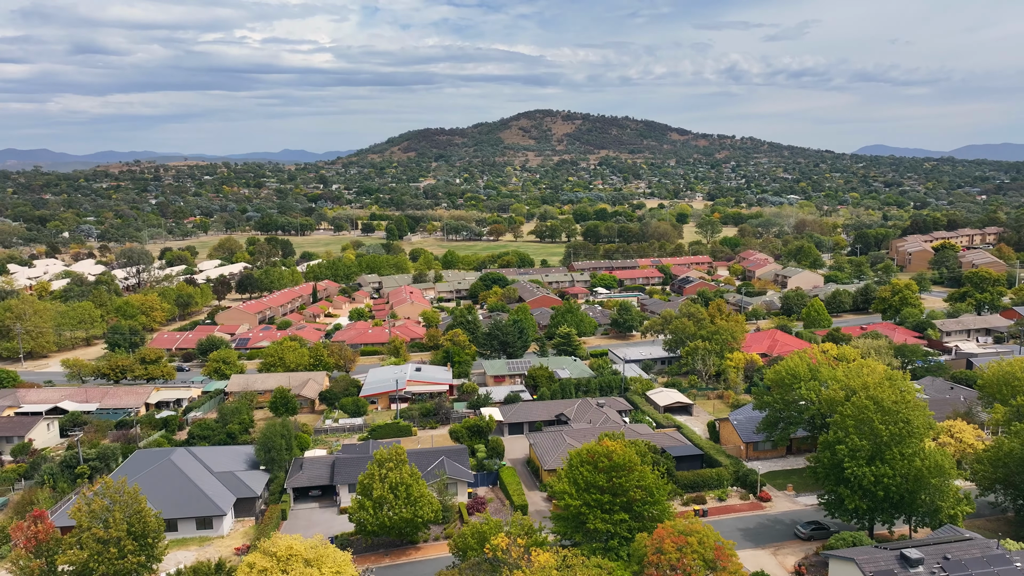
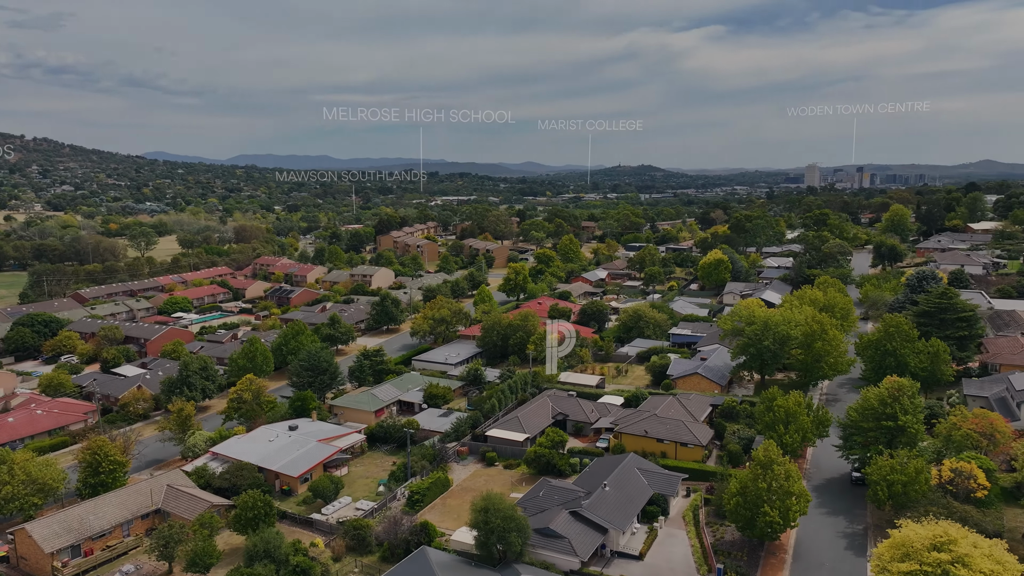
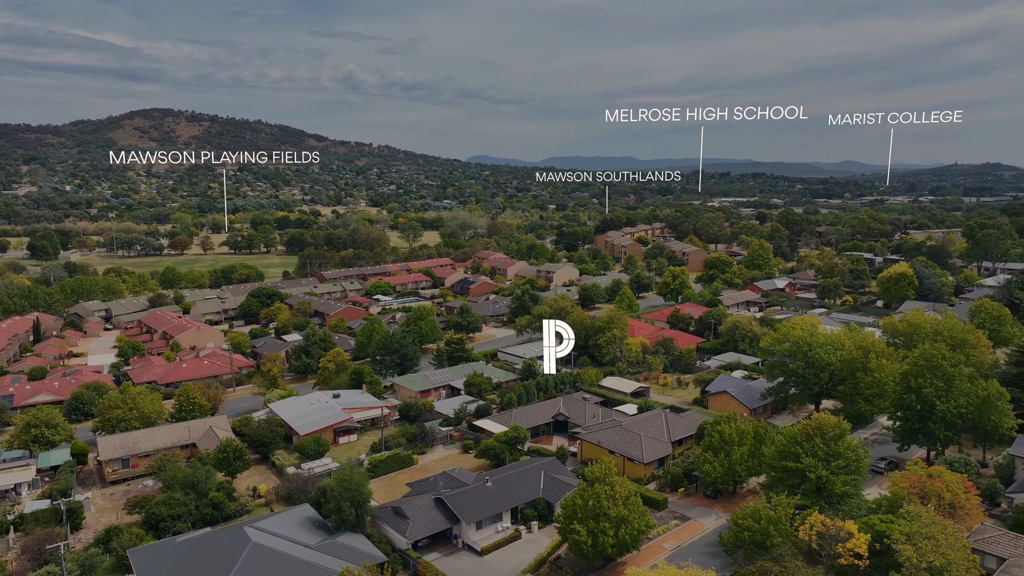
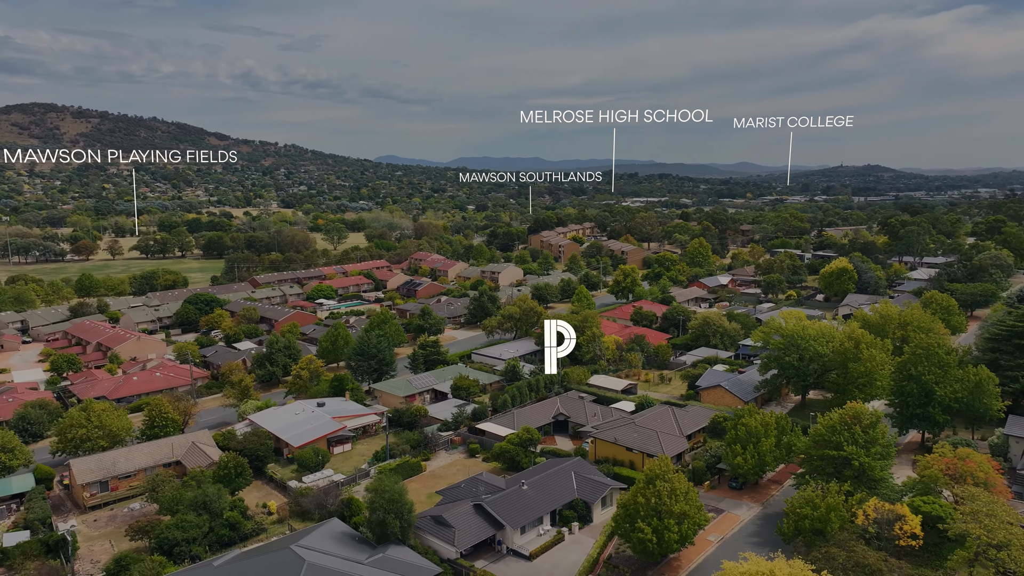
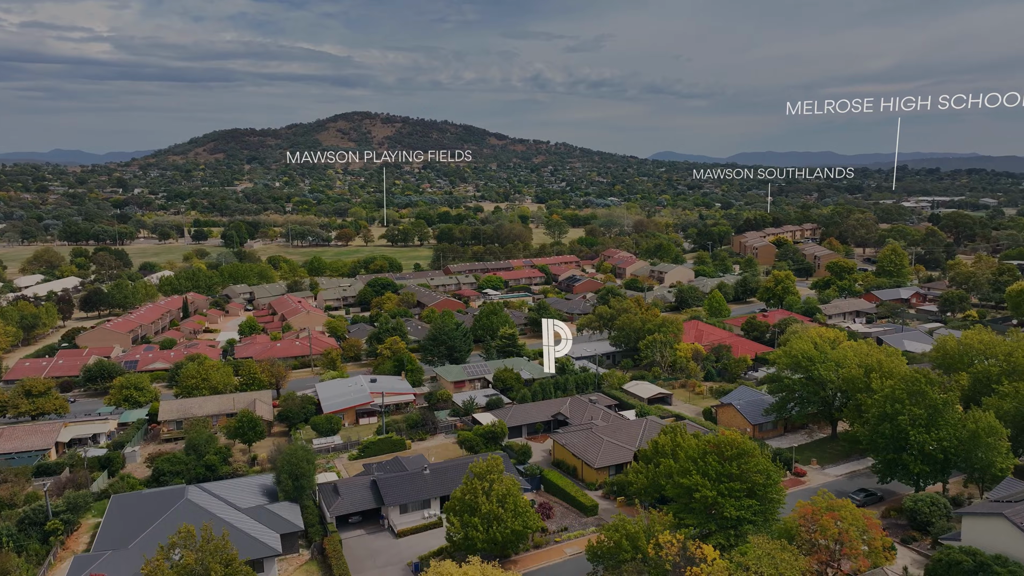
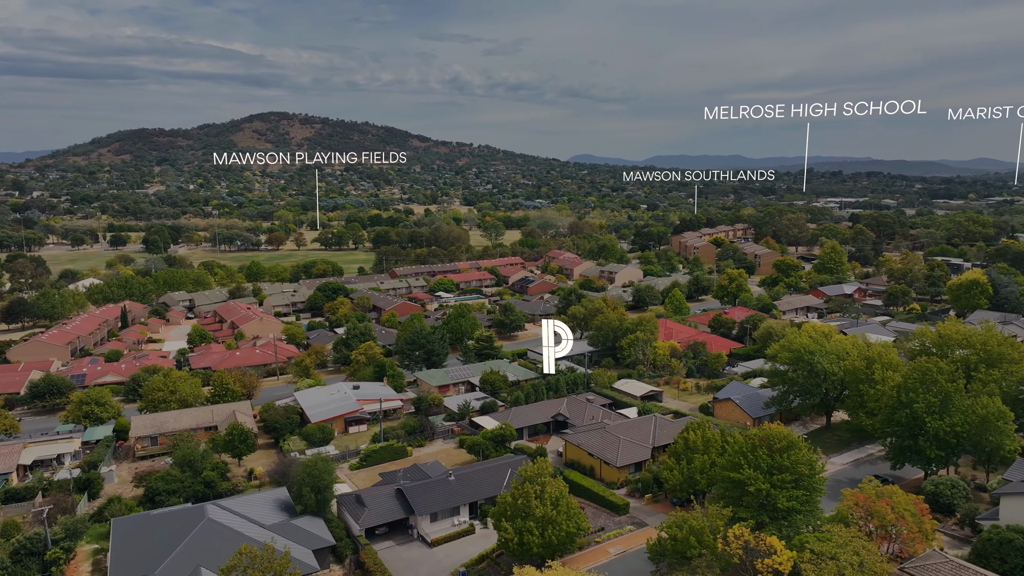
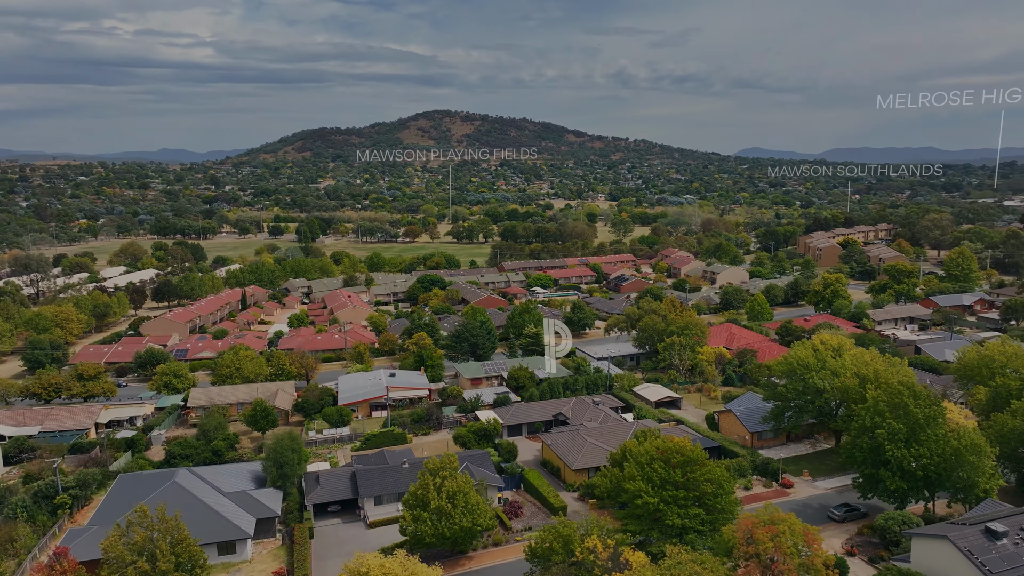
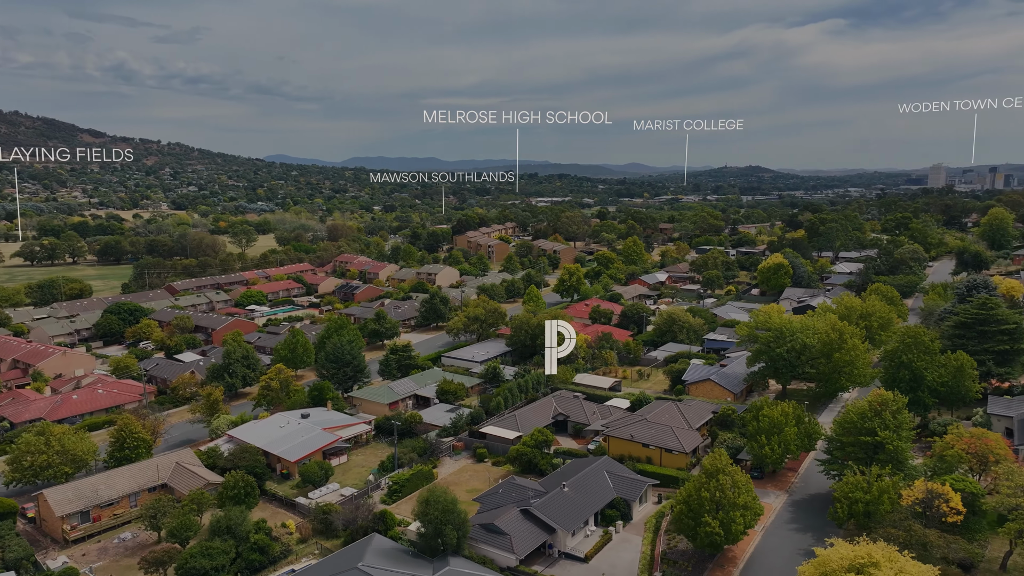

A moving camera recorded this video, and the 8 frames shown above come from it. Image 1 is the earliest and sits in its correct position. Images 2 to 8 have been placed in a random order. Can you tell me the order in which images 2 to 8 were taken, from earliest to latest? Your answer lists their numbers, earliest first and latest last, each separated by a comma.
7, 5, 6, 3, 4, 8, 2
